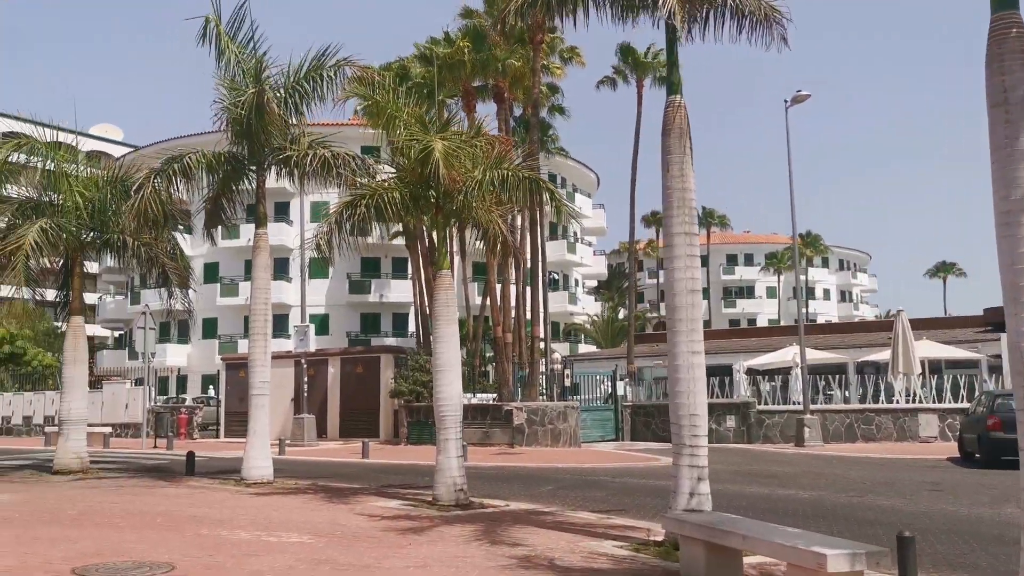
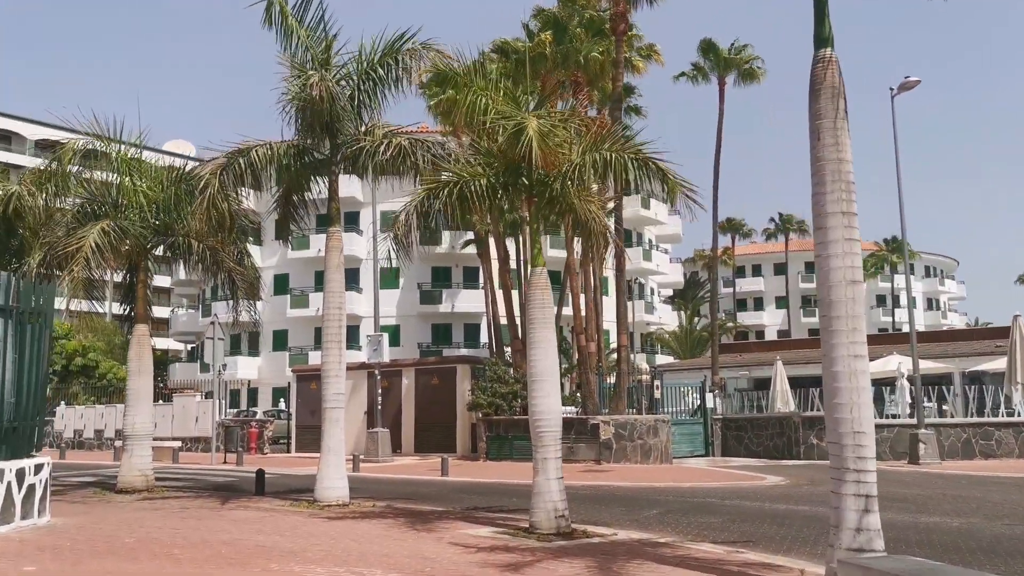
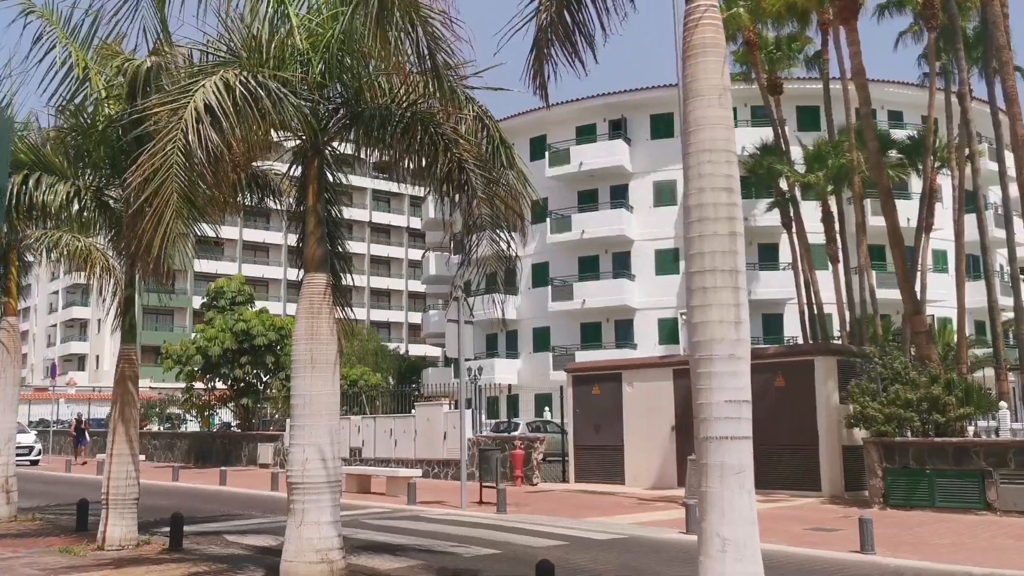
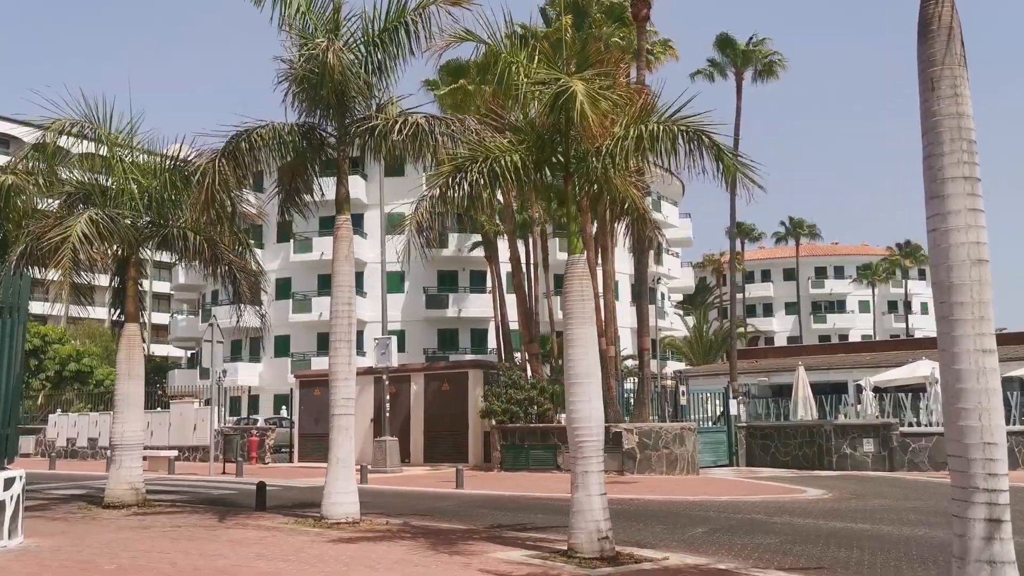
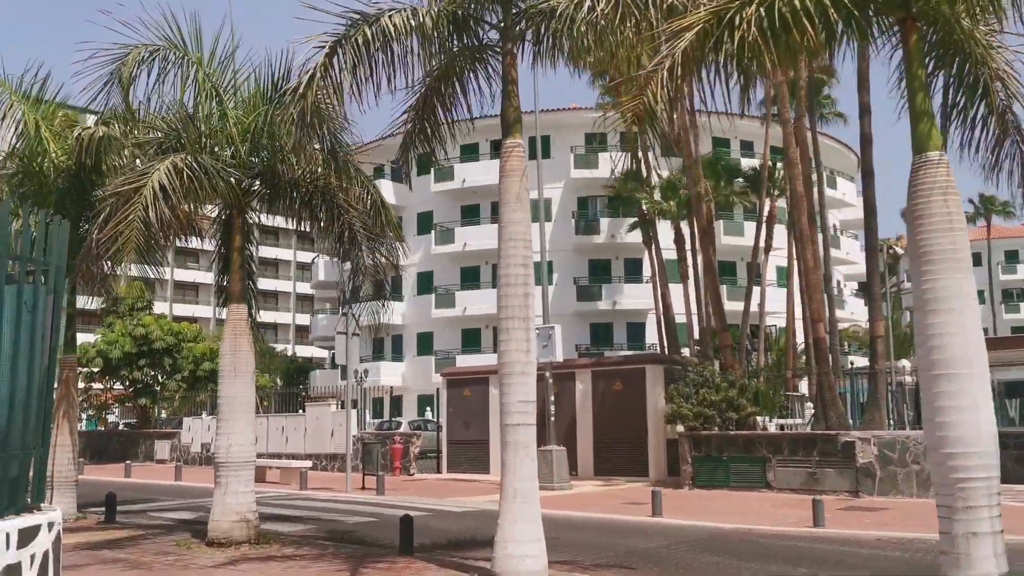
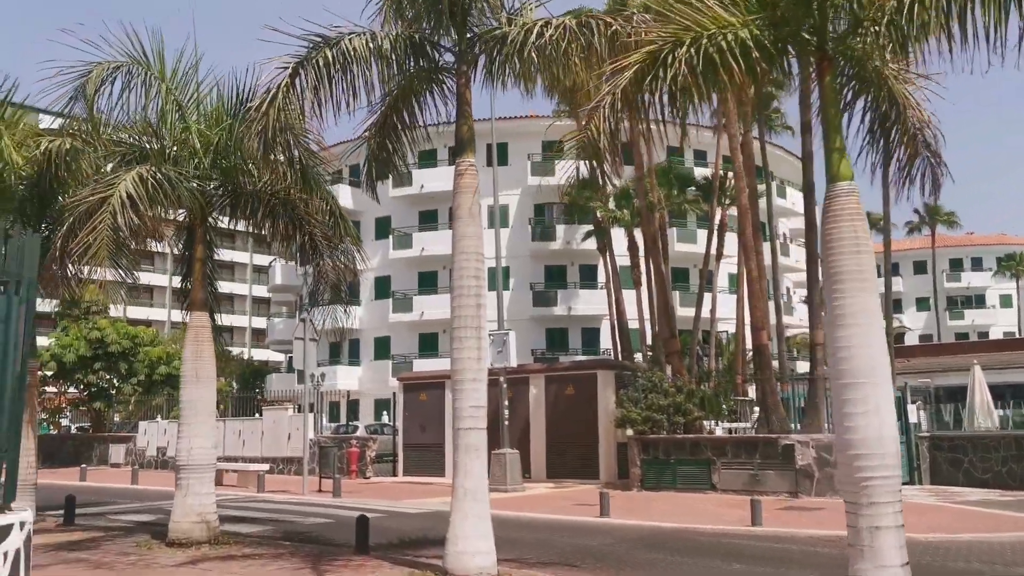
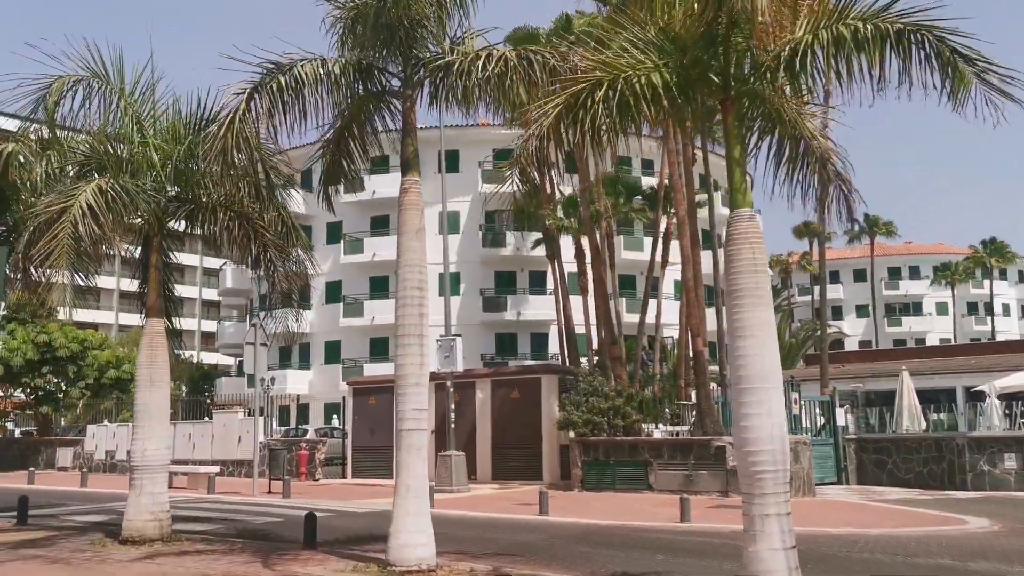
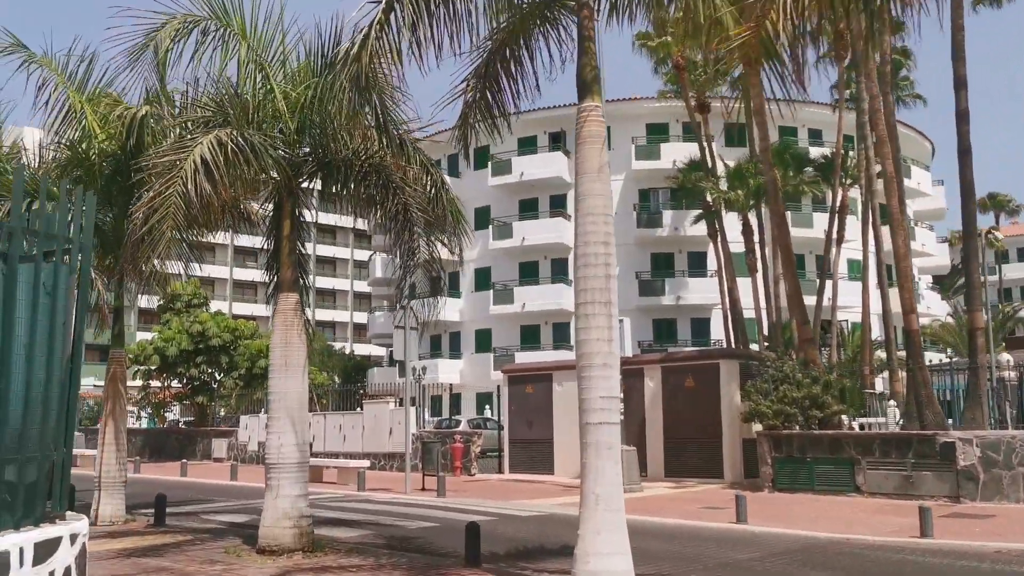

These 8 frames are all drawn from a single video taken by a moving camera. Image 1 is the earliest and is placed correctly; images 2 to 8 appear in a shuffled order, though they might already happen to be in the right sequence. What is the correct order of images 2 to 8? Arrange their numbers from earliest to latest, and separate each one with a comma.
2, 4, 7, 6, 5, 8, 3
